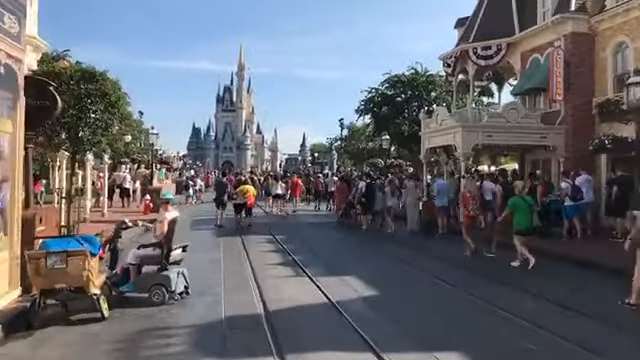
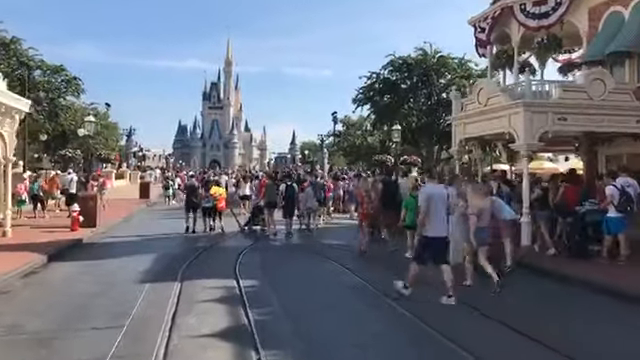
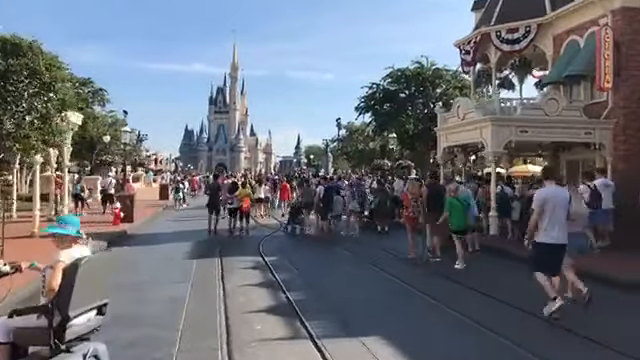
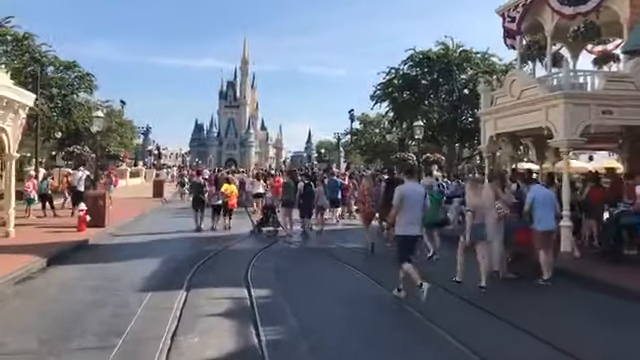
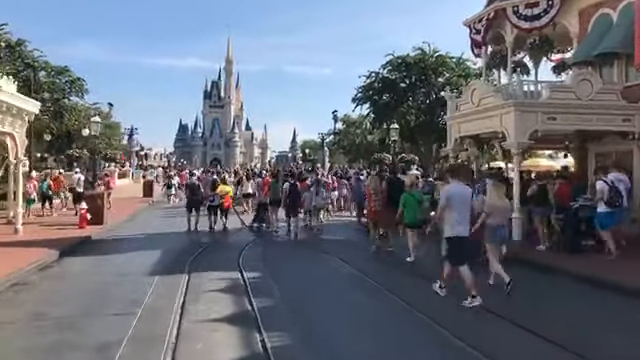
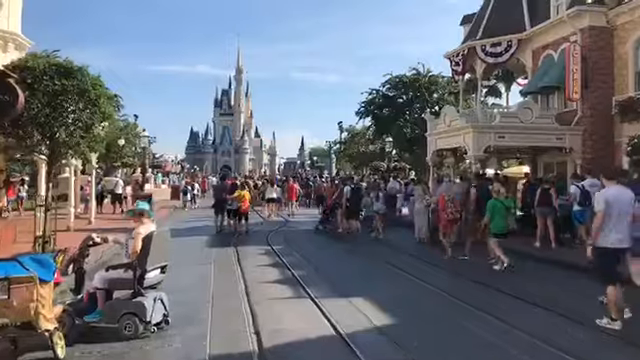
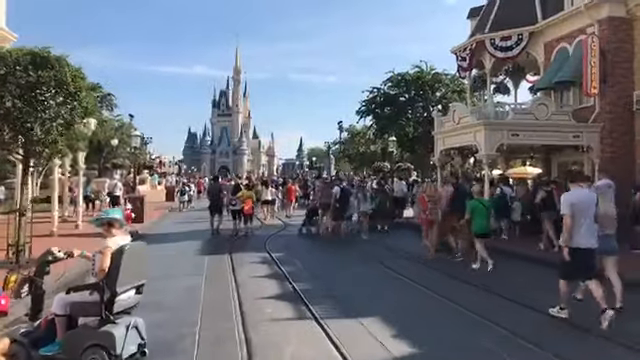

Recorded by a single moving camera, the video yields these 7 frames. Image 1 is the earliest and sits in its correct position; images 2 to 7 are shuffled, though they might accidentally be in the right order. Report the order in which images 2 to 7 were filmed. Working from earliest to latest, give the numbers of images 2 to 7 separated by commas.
6, 7, 3, 5, 2, 4
